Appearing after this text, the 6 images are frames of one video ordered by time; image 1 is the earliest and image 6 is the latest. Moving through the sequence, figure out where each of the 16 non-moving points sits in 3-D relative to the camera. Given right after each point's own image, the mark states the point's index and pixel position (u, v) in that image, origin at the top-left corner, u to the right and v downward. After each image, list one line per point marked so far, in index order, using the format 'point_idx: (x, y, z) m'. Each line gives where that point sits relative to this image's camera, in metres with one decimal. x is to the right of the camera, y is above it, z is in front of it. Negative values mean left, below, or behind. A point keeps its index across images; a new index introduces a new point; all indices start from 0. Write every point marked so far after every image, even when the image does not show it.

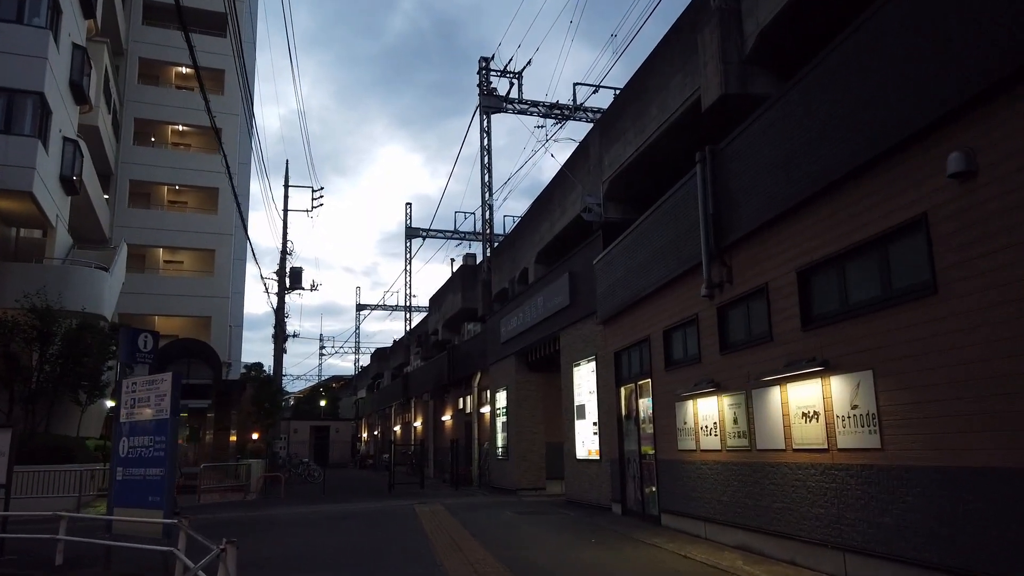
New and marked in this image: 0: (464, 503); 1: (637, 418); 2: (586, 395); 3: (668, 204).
0: (-1.3, -5.6, +19.6) m
1: (+2.3, -2.4, +14.1) m
2: (+1.7, -2.5, +17.4) m
3: (+2.6, +1.4, +12.5) m
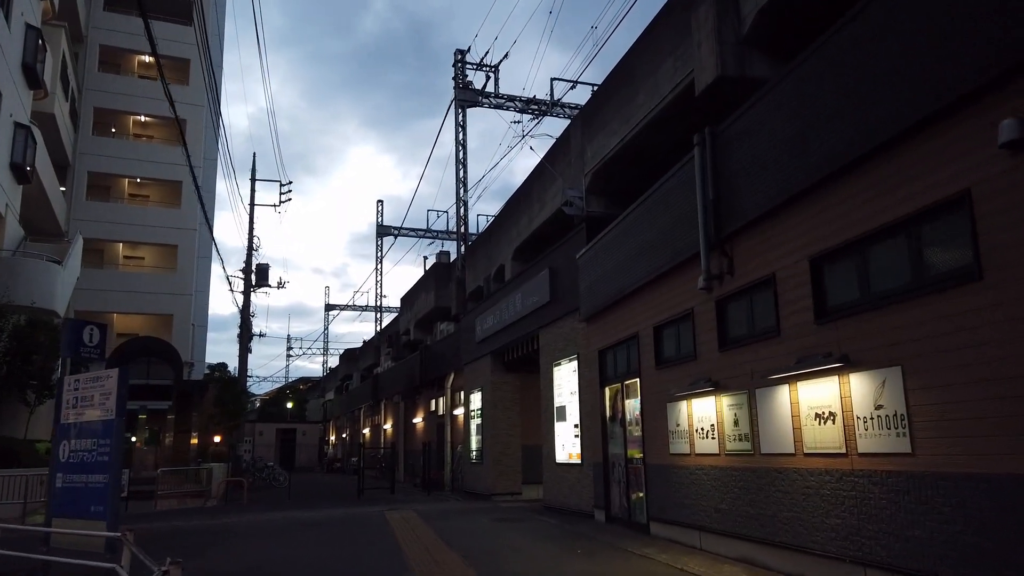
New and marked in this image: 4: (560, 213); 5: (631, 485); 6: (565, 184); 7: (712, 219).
0: (-1.9, -5.5, +18.7) m
1: (+2.0, -2.3, +13.4) m
2: (+1.2, -2.4, +16.6) m
3: (+2.3, +1.5, +11.8) m
4: (+1.2, +2.0, +20.2) m
5: (+2.0, -3.4, +12.8) m
6: (+1.3, +2.6, +19.0) m
7: (+2.6, +0.9, +9.6) m
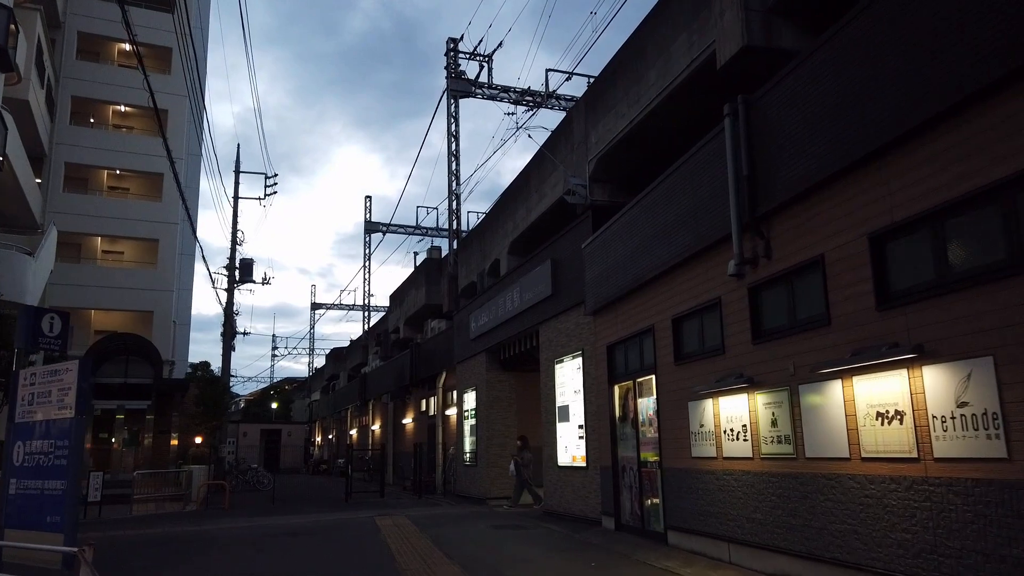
0: (-1.9, -5.4, +17.7) m
1: (+2.0, -2.2, +12.4) m
2: (+1.2, -2.2, +15.6) m
3: (+2.4, +1.7, +10.8) m
4: (+1.2, +2.1, +19.3) m
5: (+2.1, -3.2, +11.9) m
6: (+1.3, +2.8, +18.0) m
7: (+2.7, +1.1, +8.7) m
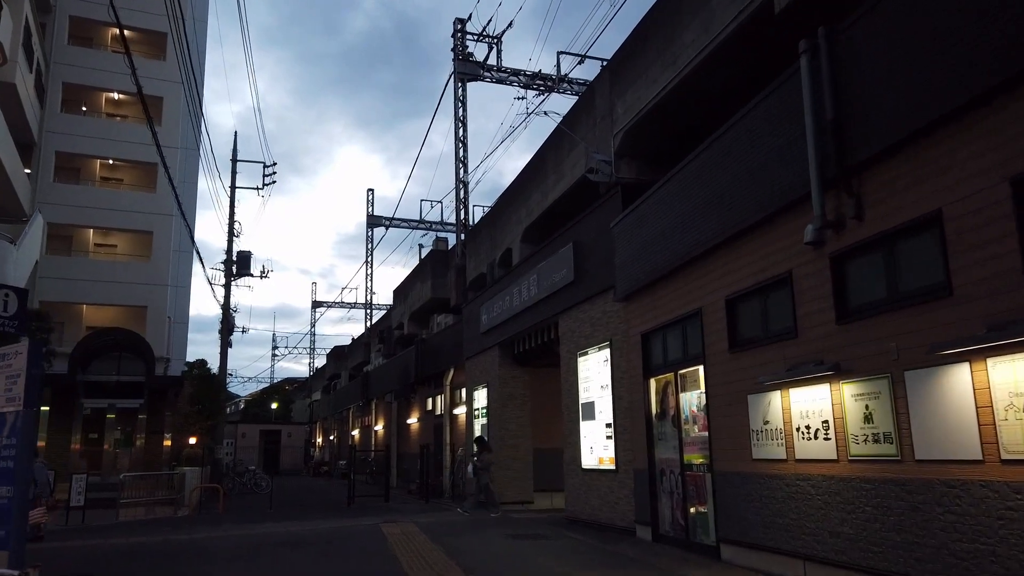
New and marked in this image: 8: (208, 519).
0: (-1.6, -5.1, +16.3) m
1: (+2.4, -1.9, +11.0) m
2: (+1.6, -1.9, +14.2) m
3: (+2.8, +2.0, +9.4) m
4: (+1.6, +2.4, +17.9) m
5: (+2.5, -2.9, +10.5) m
6: (+1.7, +3.1, +16.6) m
7: (+3.1, +1.4, +7.2) m
8: (-7.7, -5.9, +19.1) m
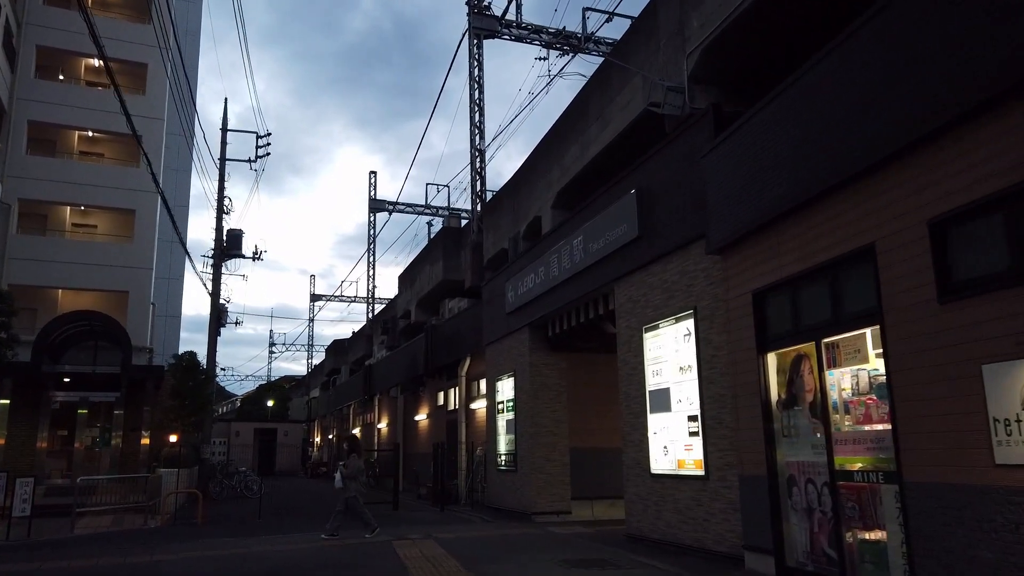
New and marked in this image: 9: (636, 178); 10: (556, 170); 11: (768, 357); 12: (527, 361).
0: (-0.8, -4.4, +13.1) m
1: (+3.2, -1.2, +7.8) m
2: (+2.3, -1.3, +11.1) m
3: (+3.6, +2.6, +6.3) m
4: (+2.3, +3.1, +14.7) m
5: (+3.2, -2.2, +7.3) m
6: (+2.5, +3.7, +13.5) m
7: (+3.9, +2.1, +4.1) m
8: (-7.0, -5.1, +15.9) m
9: (+2.0, +1.8, +12.8) m
10: (+1.2, +2.9, +18.3) m
11: (+3.0, -0.8, +8.8) m
12: (+0.3, -1.6, +17.0) m
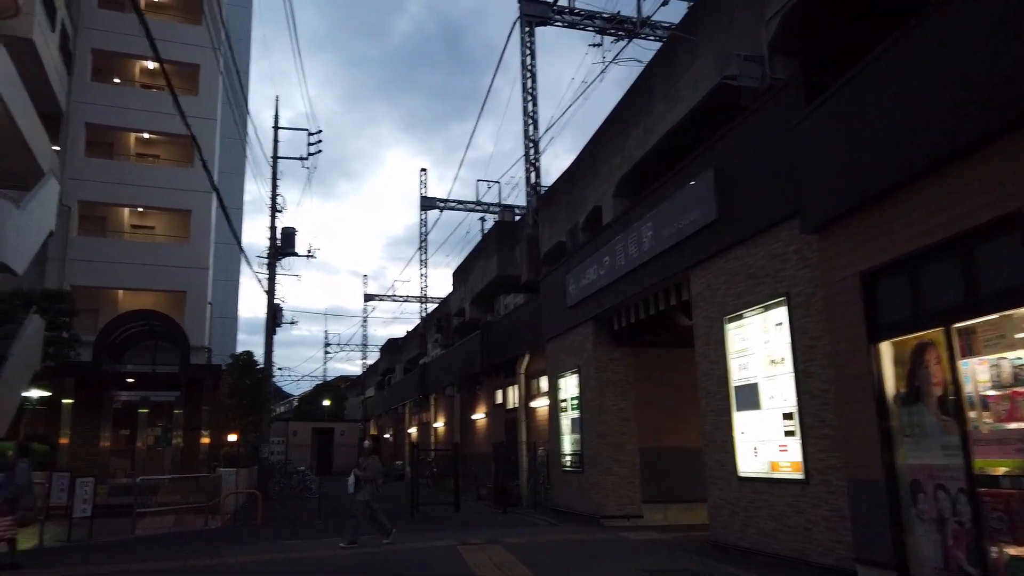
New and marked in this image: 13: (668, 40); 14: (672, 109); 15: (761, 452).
0: (+0.4, -4.2, +12.3) m
1: (+3.9, -1.0, +6.8) m
2: (+3.3, -1.1, +10.1) m
3: (+4.2, +2.9, +5.2) m
4: (+3.5, +3.3, +13.7) m
5: (+4.0, -2.0, +6.3) m
6: (+3.6, +3.9, +12.5) m
7: (+4.4, +2.3, +3.0) m
8: (-5.6, -5.1, +15.6) m
9: (+3.1, +2.0, +11.8) m
10: (+2.6, +3.1, +17.4) m
11: (+3.8, -0.6, +7.8) m
12: (+1.7, -1.5, +16.2) m
13: (+3.1, +4.8, +14.4) m
14: (+3.2, +3.5, +14.4) m
15: (+3.3, -2.1, +10.0) m
